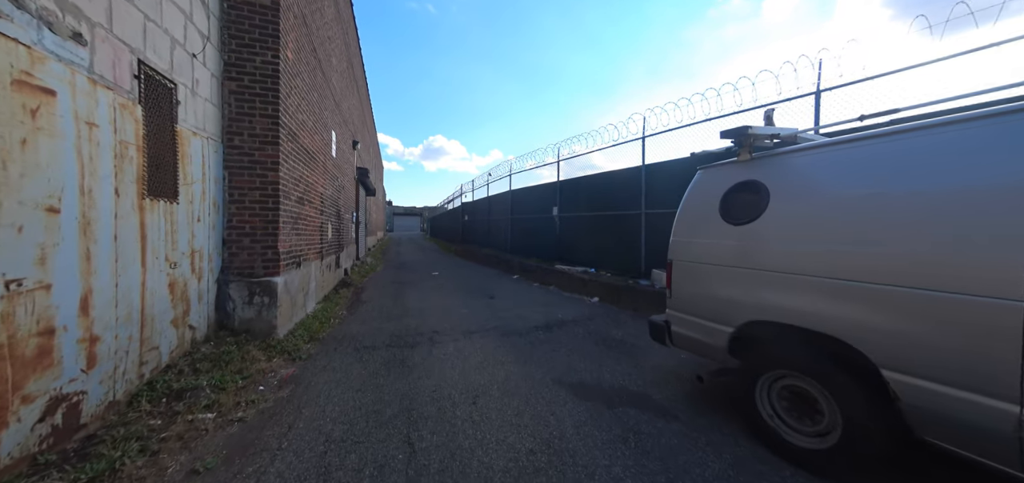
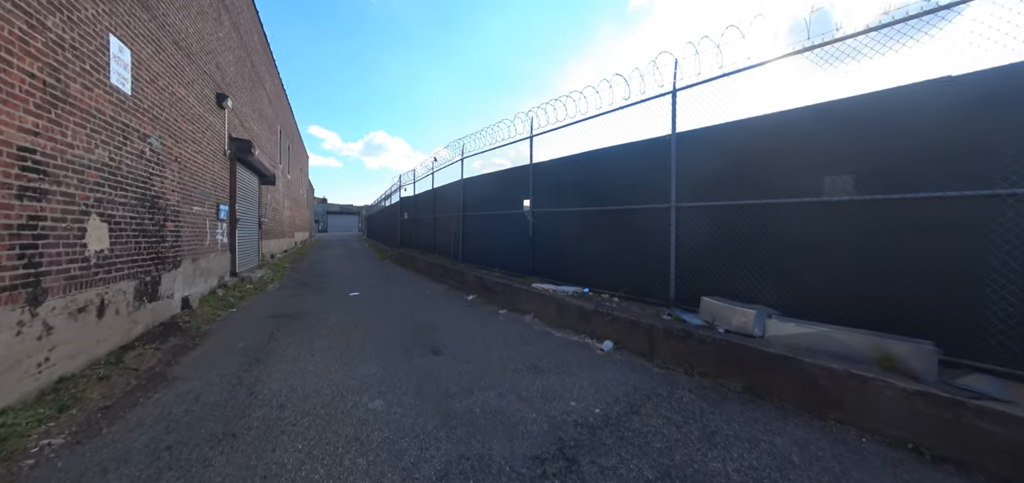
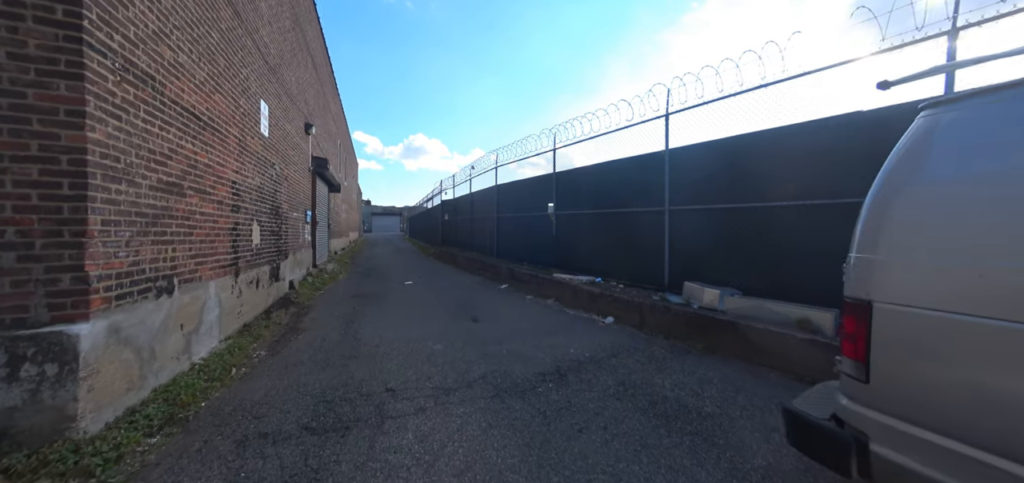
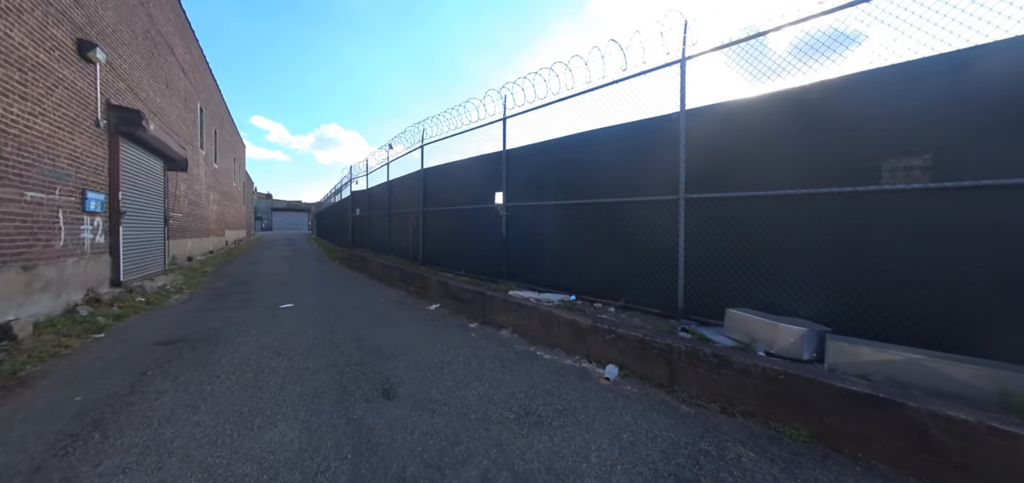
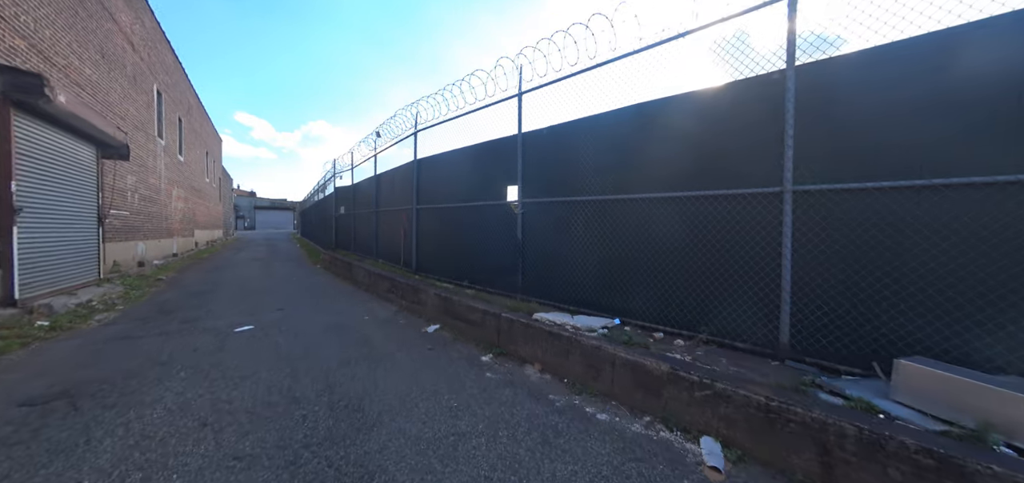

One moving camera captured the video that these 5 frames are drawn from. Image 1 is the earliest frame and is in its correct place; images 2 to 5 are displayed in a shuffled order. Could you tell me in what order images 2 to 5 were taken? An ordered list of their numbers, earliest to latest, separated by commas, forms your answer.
3, 2, 4, 5
